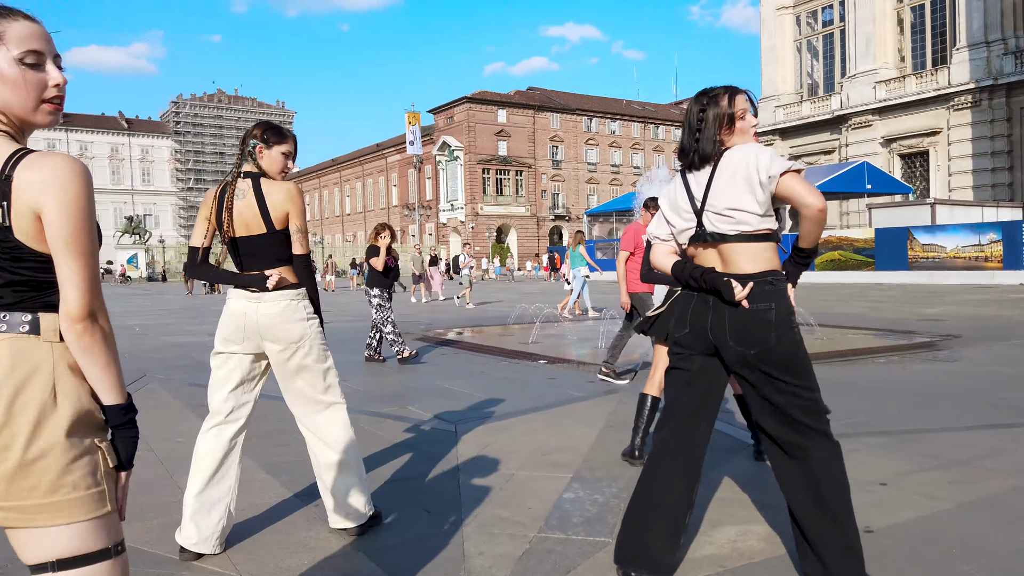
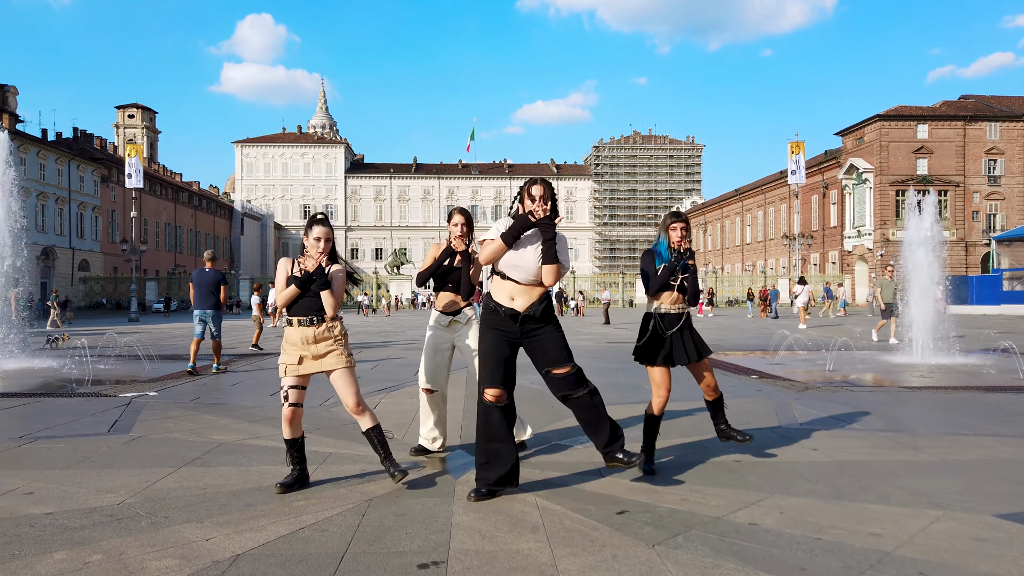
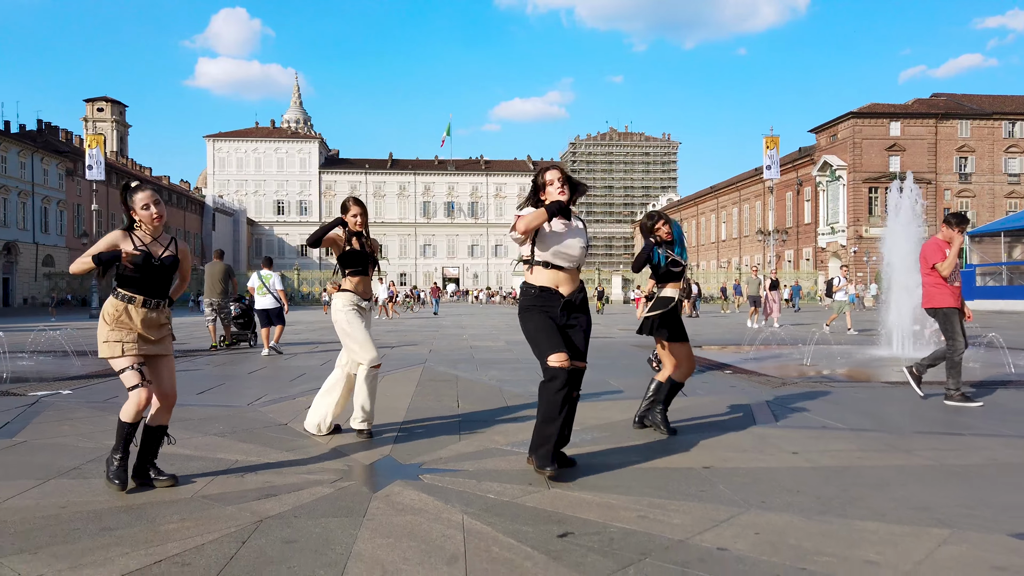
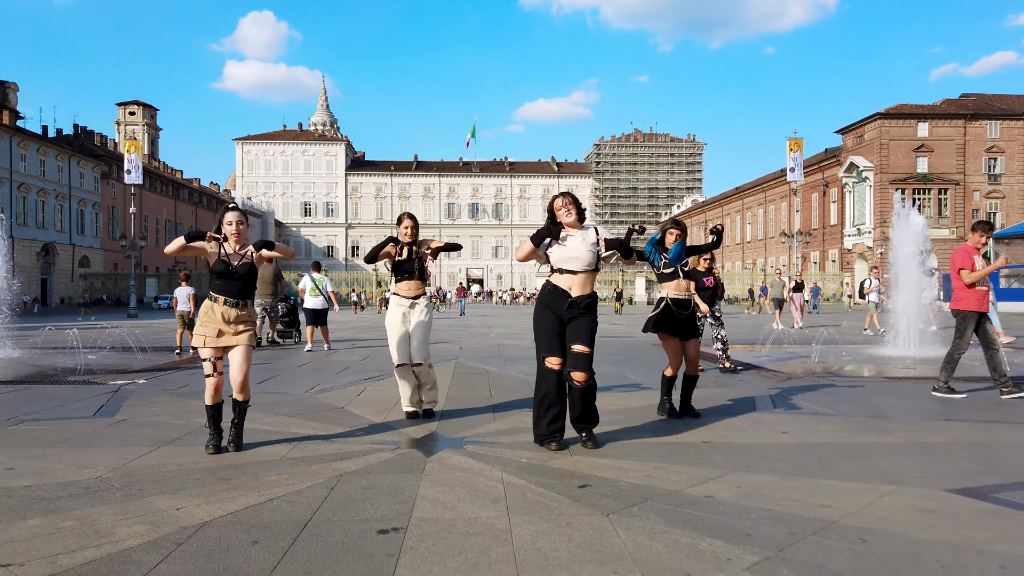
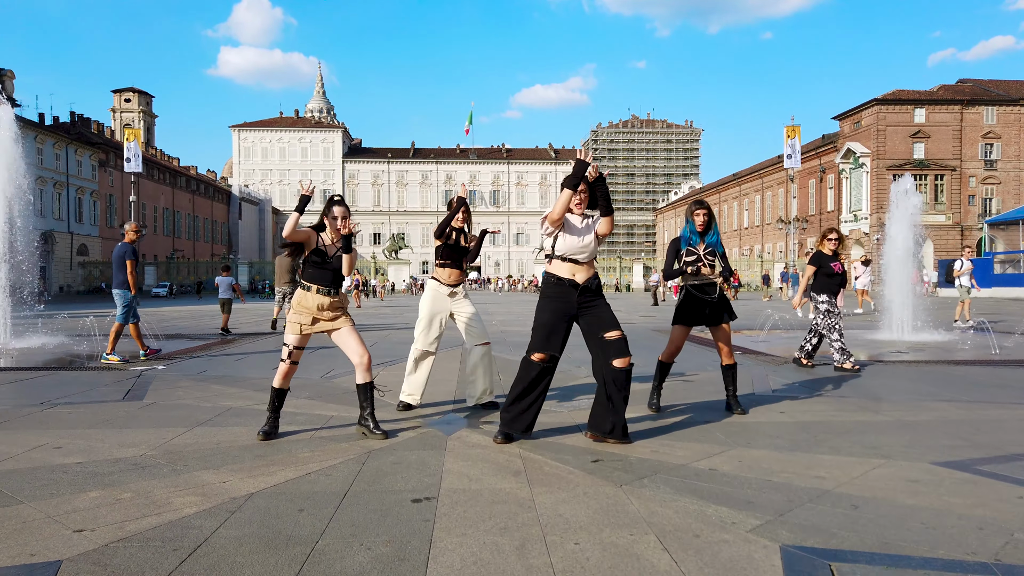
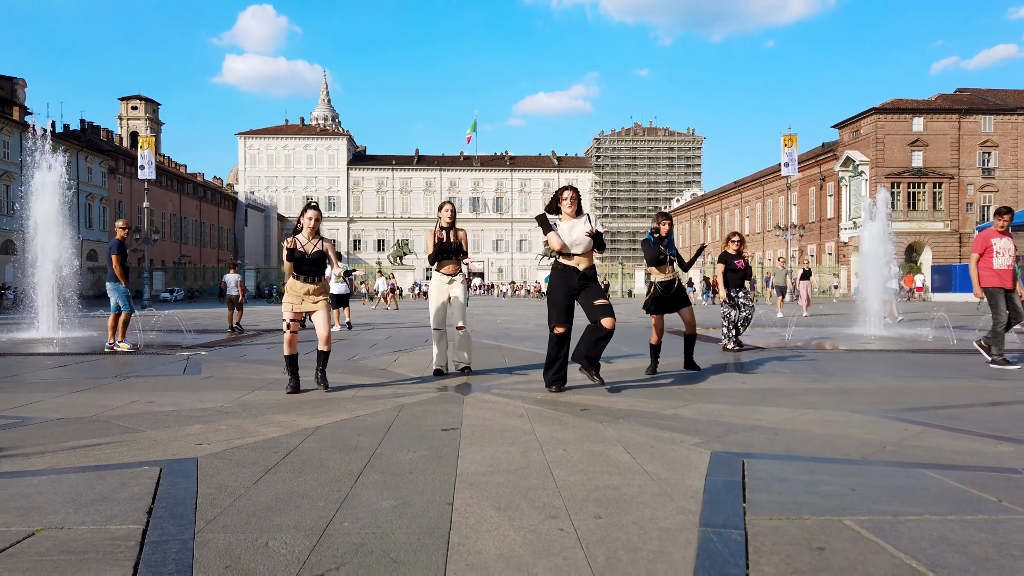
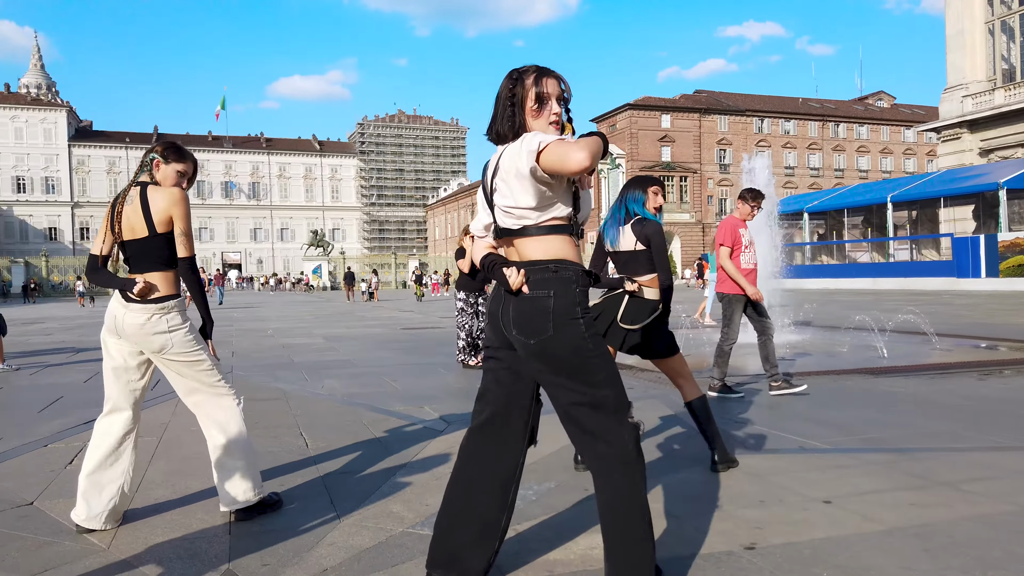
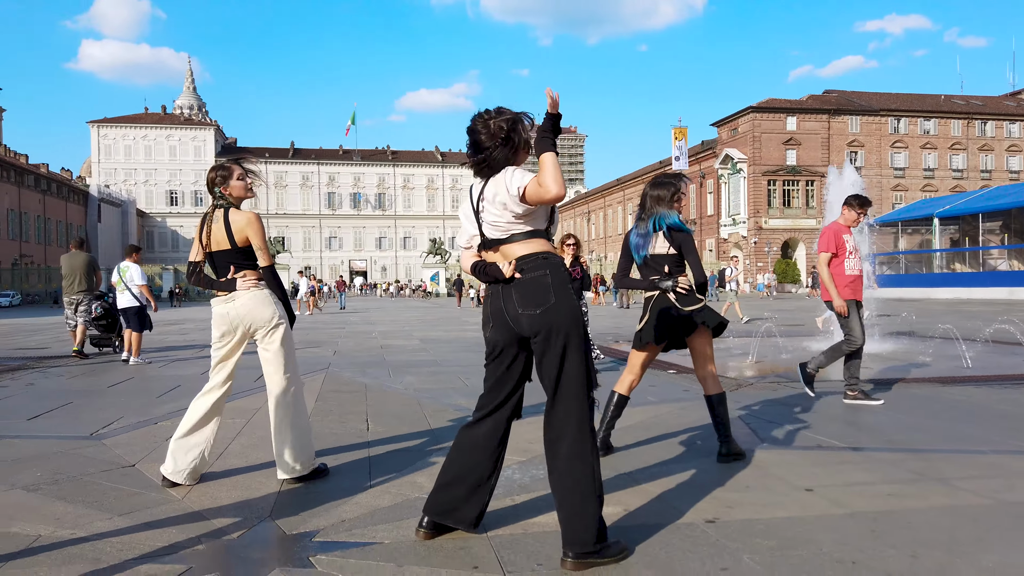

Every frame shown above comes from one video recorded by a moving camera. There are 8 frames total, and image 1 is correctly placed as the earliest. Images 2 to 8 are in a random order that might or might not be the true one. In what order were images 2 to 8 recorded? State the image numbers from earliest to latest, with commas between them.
7, 8, 3, 4, 6, 5, 2
